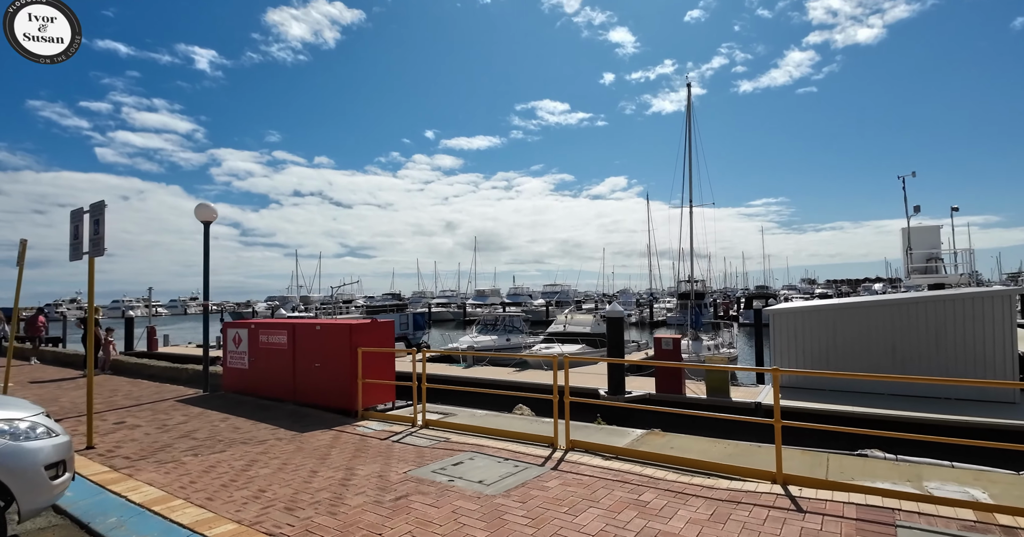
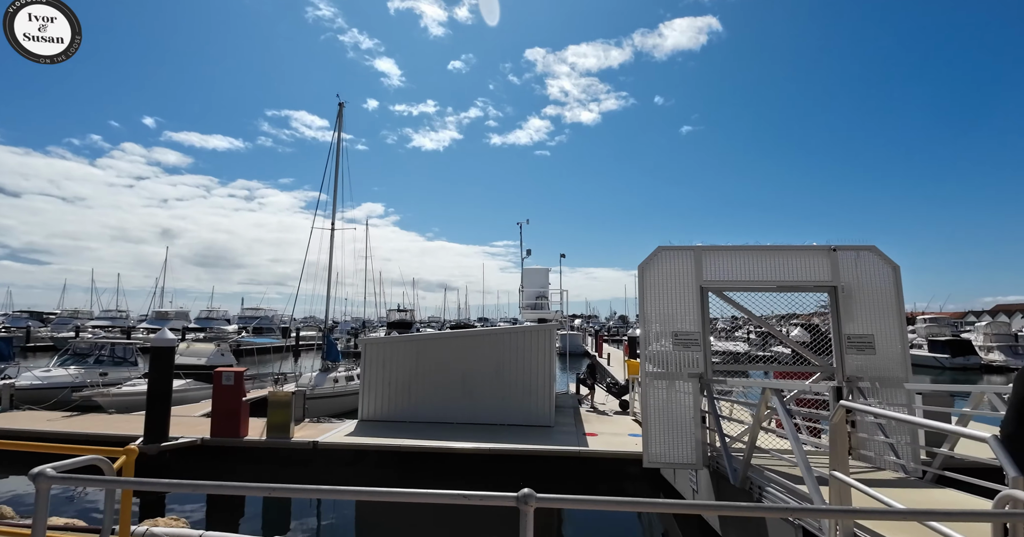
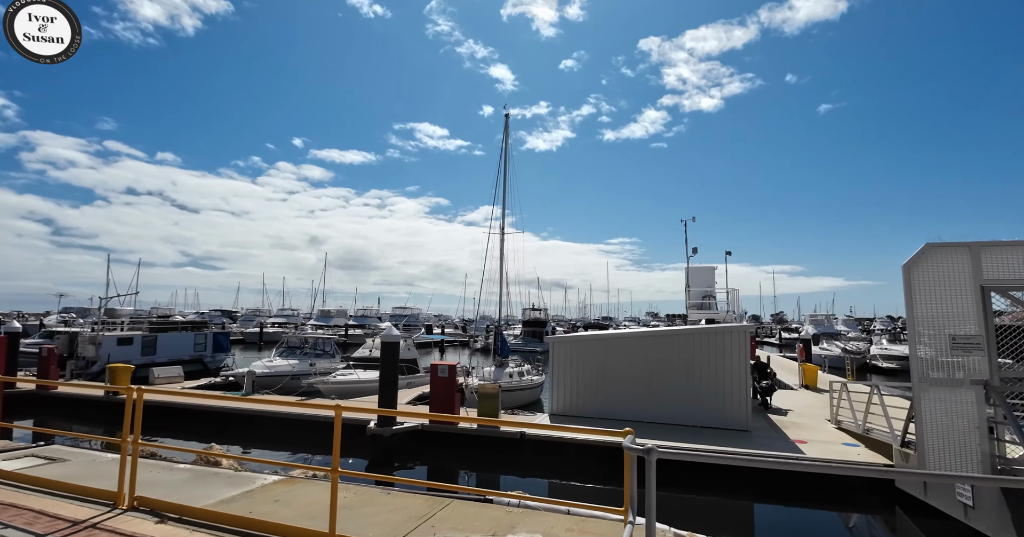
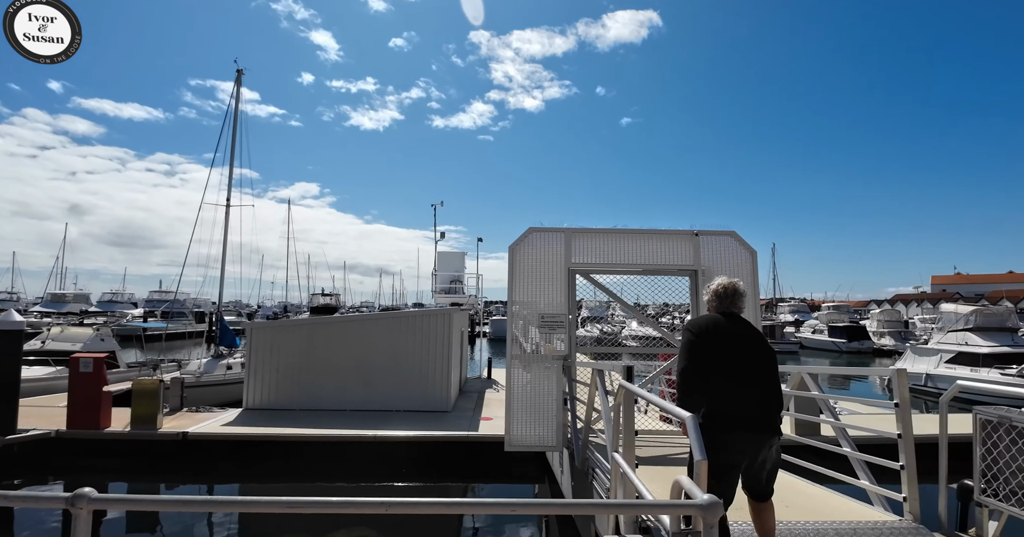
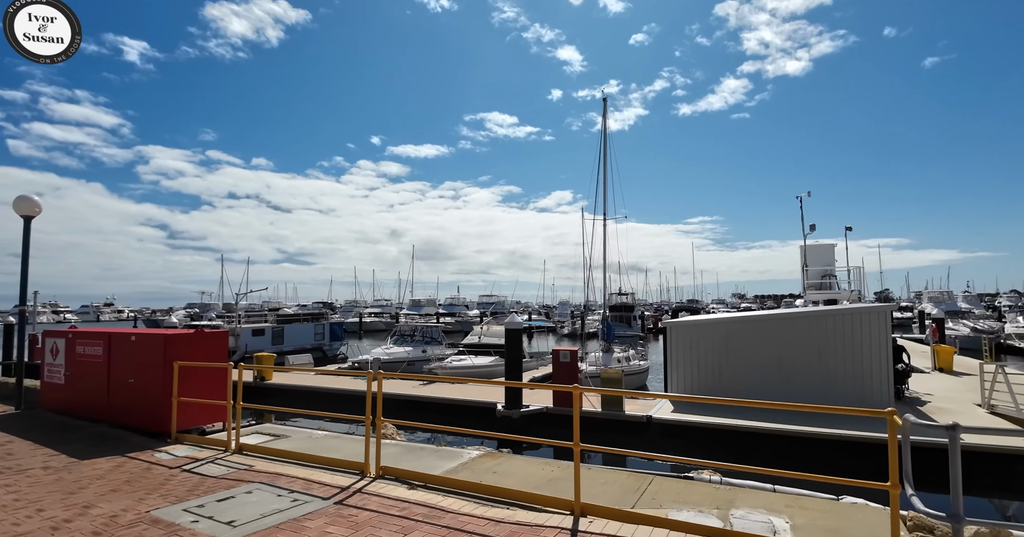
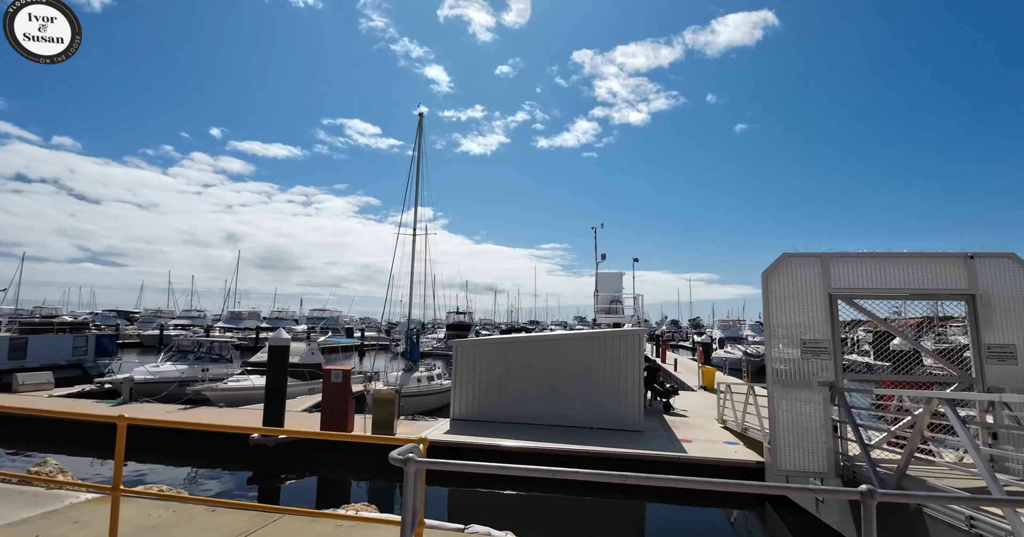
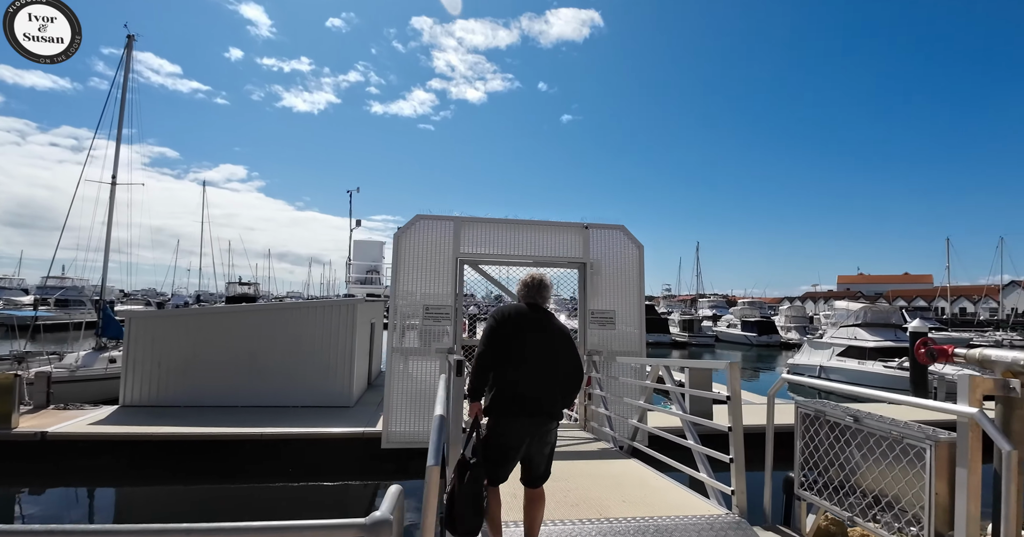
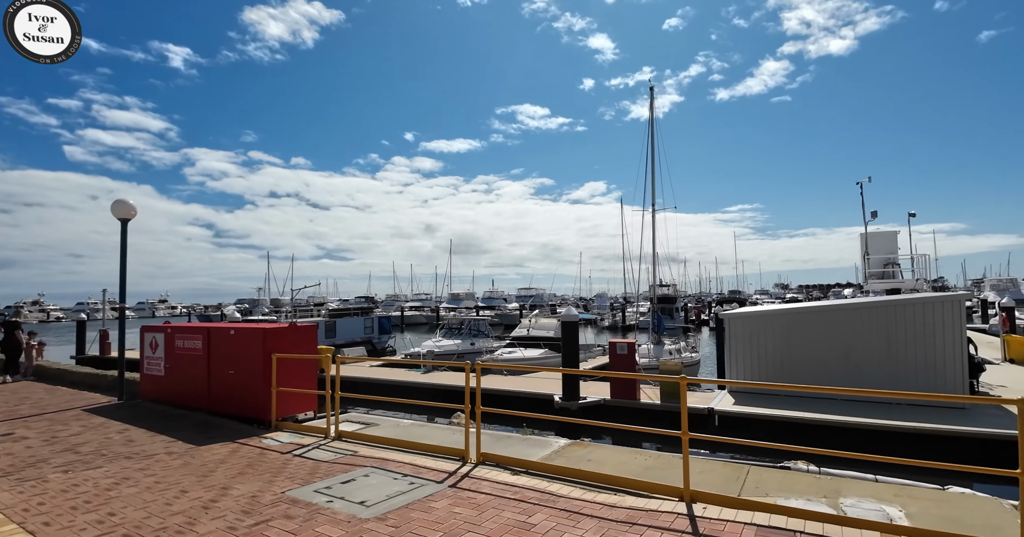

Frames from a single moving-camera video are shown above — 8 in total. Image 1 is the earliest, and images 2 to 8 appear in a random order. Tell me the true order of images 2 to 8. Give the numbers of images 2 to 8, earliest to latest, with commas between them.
8, 5, 3, 6, 2, 4, 7
